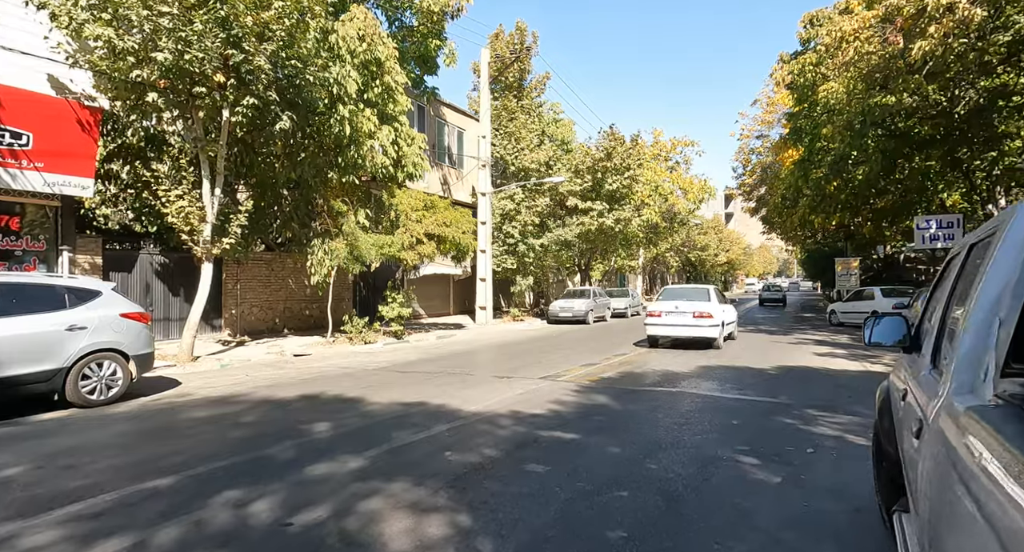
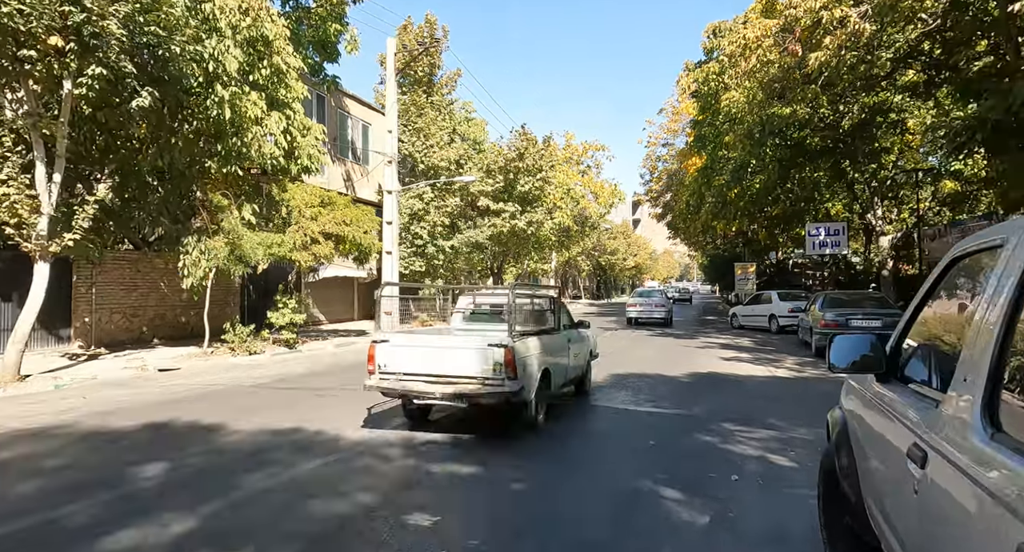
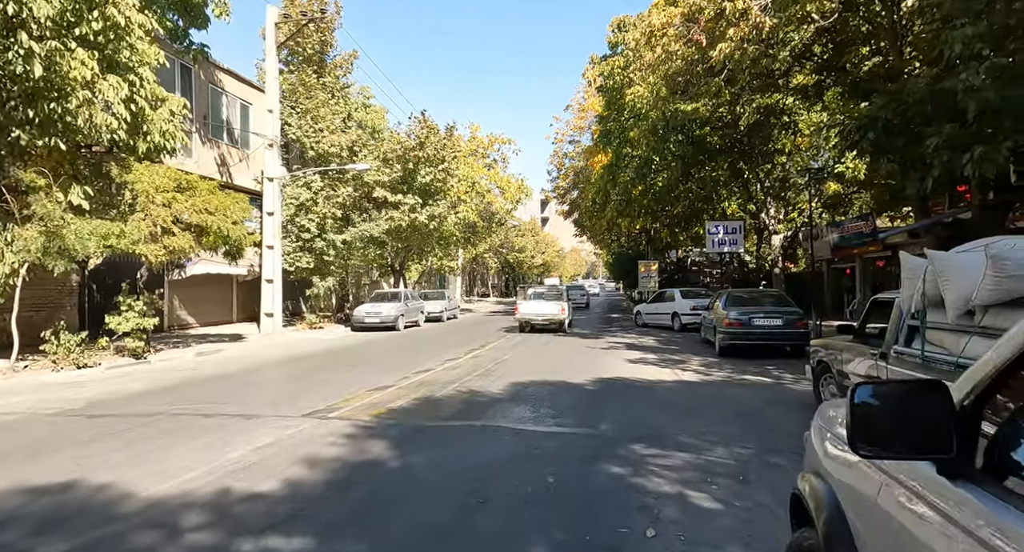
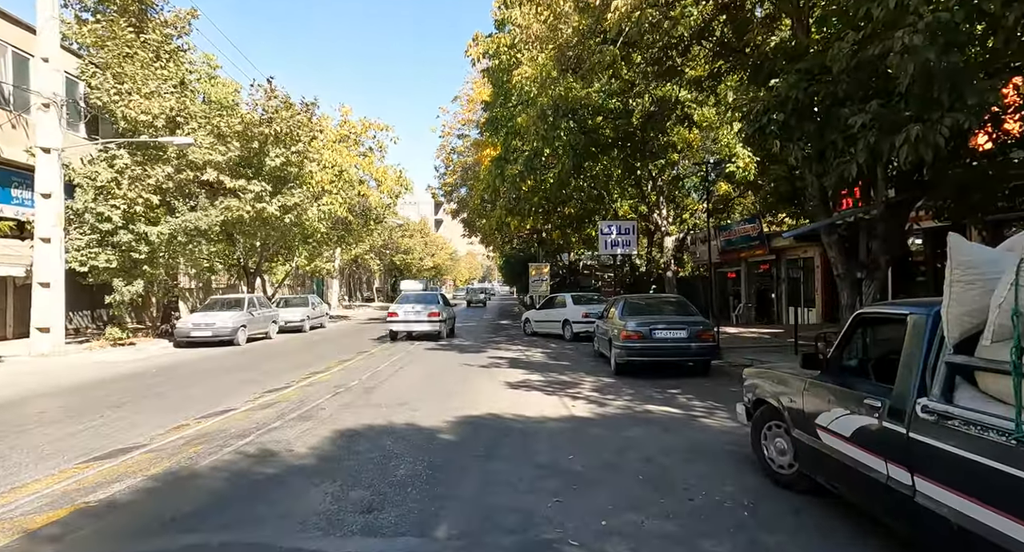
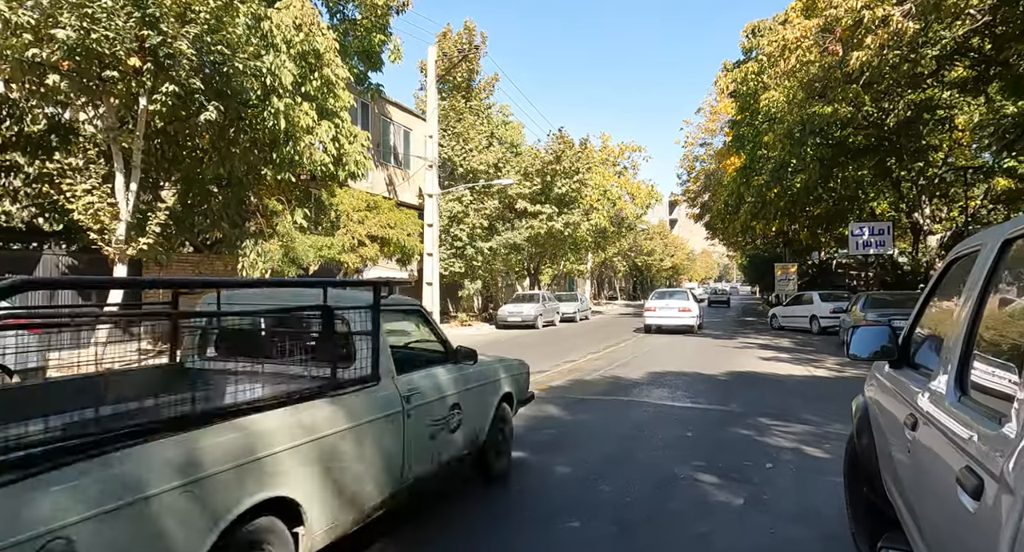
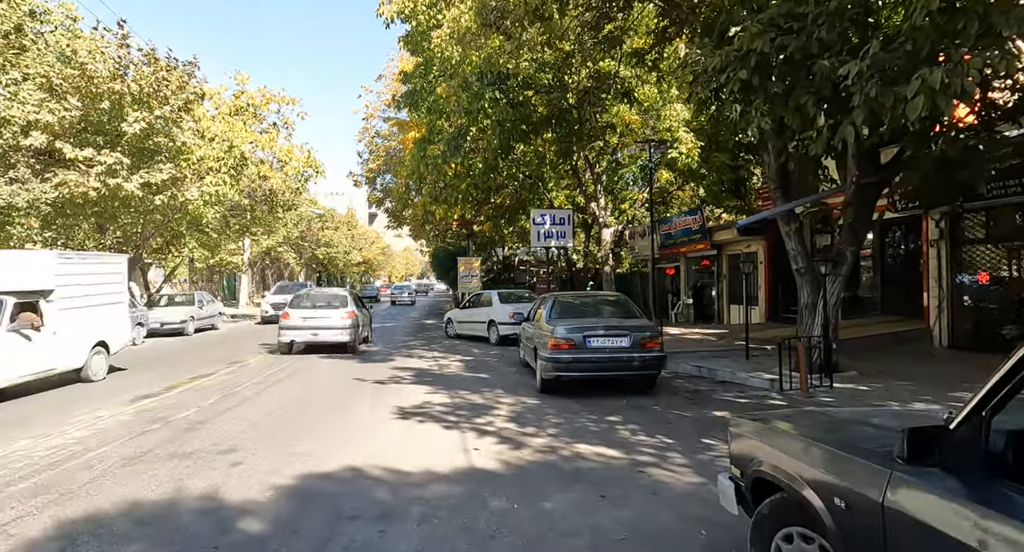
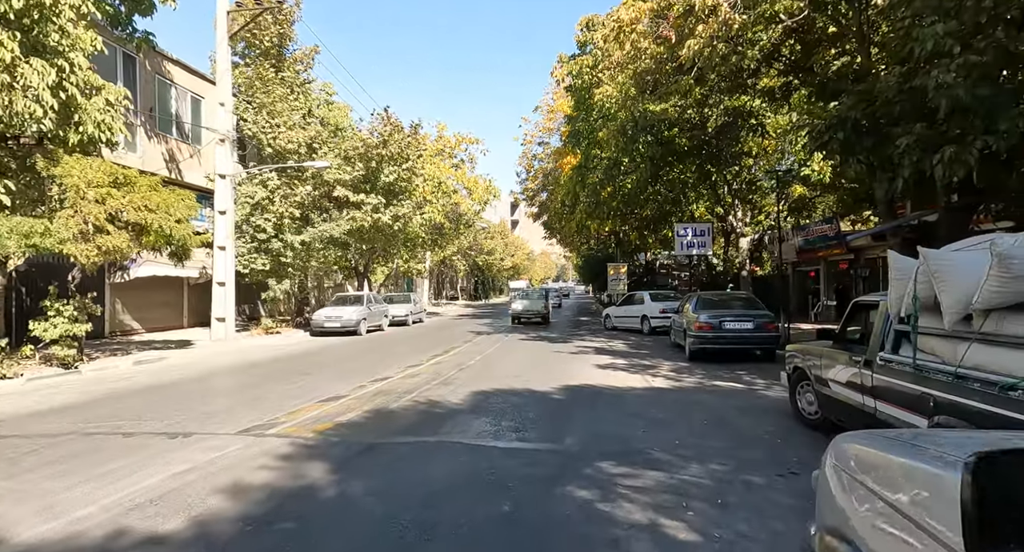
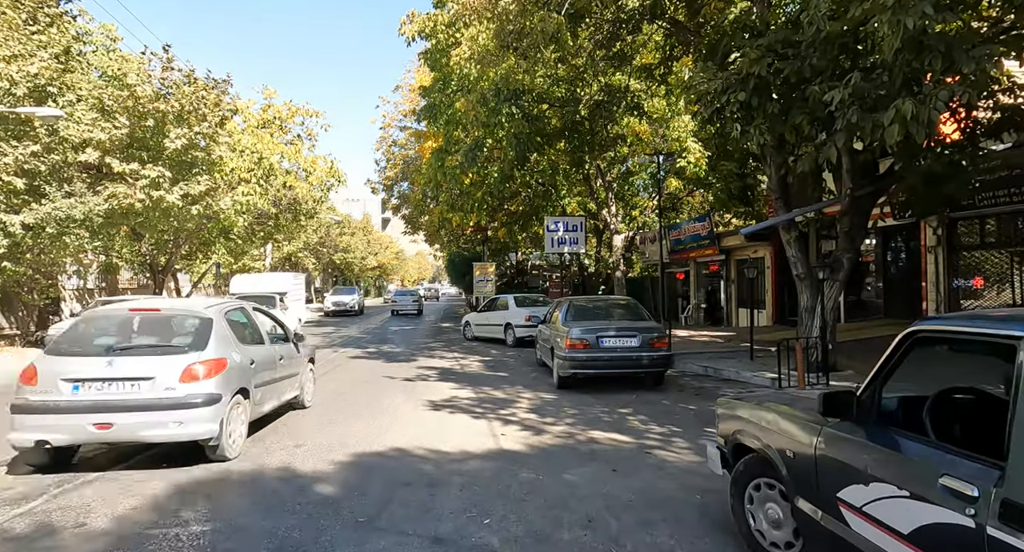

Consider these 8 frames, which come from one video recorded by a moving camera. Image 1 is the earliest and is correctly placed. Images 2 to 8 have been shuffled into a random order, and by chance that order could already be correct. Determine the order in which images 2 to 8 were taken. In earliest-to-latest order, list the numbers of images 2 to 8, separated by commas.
5, 2, 3, 7, 4, 8, 6
